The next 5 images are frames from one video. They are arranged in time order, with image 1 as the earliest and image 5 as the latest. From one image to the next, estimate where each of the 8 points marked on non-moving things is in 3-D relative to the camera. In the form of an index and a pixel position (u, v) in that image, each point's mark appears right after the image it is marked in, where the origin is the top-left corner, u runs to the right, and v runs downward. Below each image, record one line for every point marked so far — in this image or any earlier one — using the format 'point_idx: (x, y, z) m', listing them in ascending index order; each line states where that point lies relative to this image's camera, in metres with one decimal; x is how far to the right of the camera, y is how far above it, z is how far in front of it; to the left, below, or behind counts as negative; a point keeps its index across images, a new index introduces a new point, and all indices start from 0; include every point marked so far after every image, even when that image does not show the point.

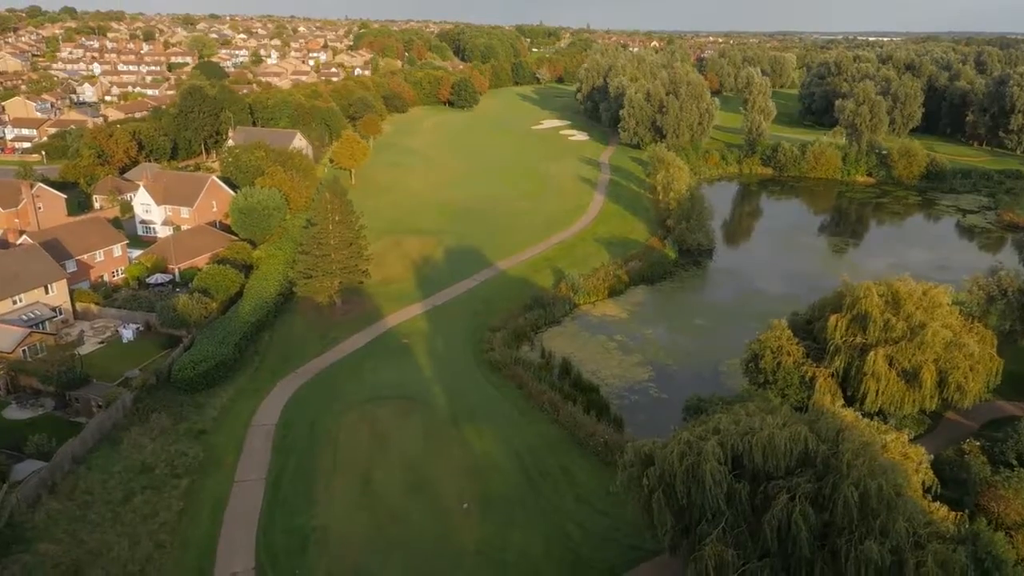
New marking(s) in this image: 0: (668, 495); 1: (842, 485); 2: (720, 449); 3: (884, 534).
0: (+3.8, -5.1, +18.4) m
1: (+7.2, -4.3, +16.5) m
2: (+5.0, -3.8, +18.1) m
3: (+7.9, -5.2, +16.0) m
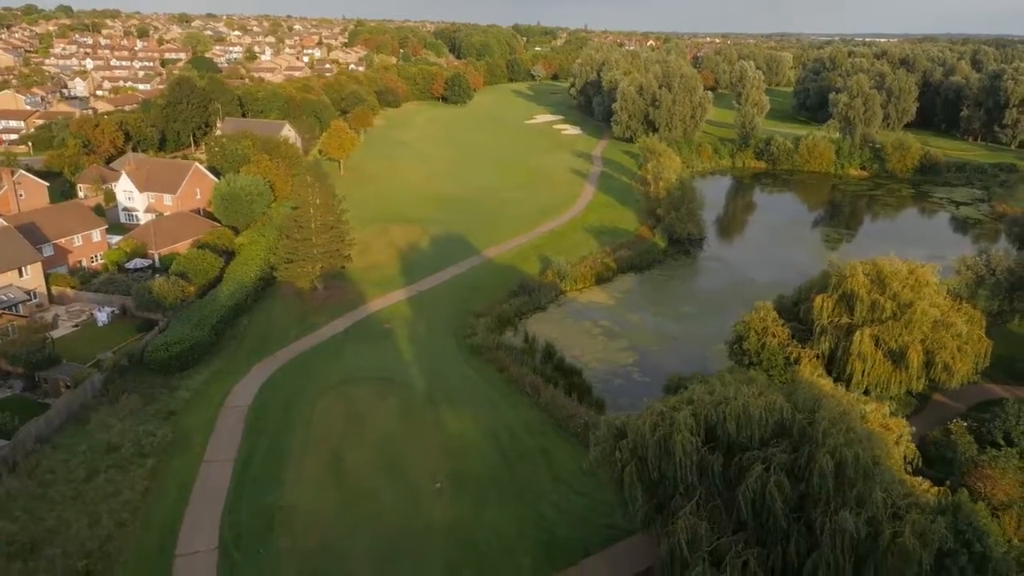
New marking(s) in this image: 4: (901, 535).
0: (+3.0, -4.3, +17.8) m
1: (+6.4, -3.5, +15.9) m
2: (+4.2, -3.0, +17.5) m
3: (+7.1, -4.4, +15.4) m
4: (+7.6, -4.8, +14.8) m
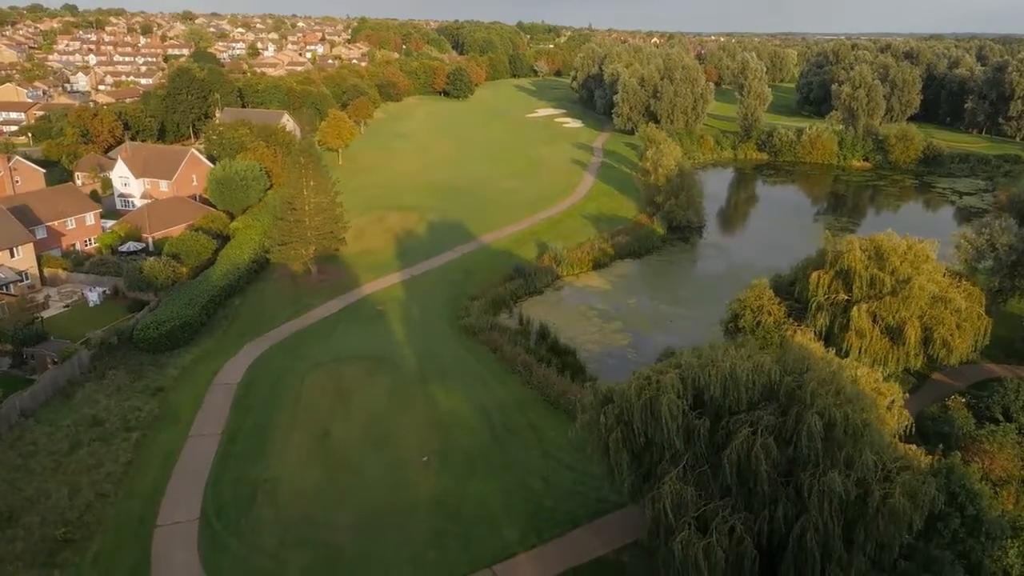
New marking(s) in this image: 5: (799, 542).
0: (+2.6, -3.4, +17.4) m
1: (+6.0, -2.6, +15.5) m
2: (+3.8, -2.1, +17.1) m
3: (+6.7, -3.5, +15.0) m
4: (+7.2, -4.0, +14.4) m
5: (+5.7, -5.1, +15.1) m
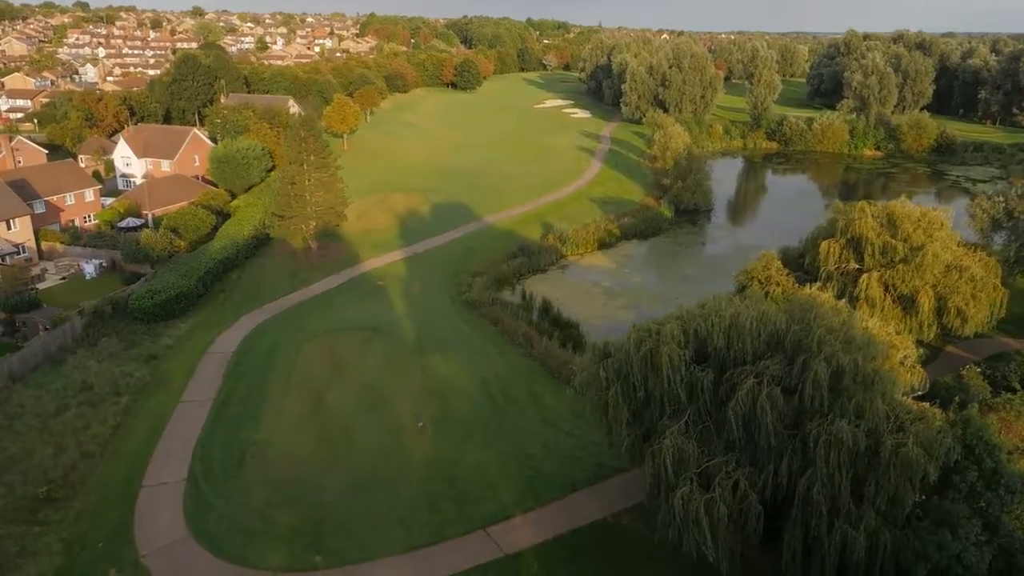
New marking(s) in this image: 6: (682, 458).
0: (+2.5, -2.2, +16.7) m
1: (+5.9, -1.5, +14.8) m
2: (+3.7, -1.0, +16.4) m
3: (+6.6, -2.4, +14.2) m
4: (+7.1, -2.8, +13.6) m
5: (+5.6, -4.0, +14.3) m
6: (+3.4, -3.4, +15.1) m
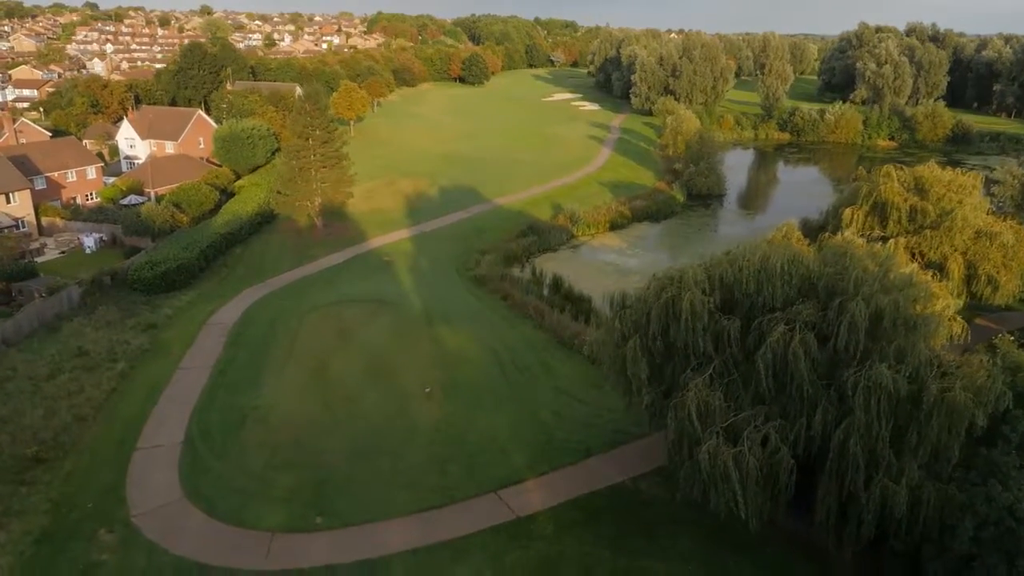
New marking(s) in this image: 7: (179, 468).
0: (+2.8, -1.1, +15.7) m
1: (+6.2, -0.4, +13.8) m
2: (+4.0, +0.1, +15.4) m
3: (+6.8, -1.3, +13.2) m
4: (+7.3, -1.7, +12.6) m
5: (+5.8, -2.9, +13.3) m
6: (+3.7, -2.3, +14.2) m
7: (-7.7, -4.2, +17.5) m
